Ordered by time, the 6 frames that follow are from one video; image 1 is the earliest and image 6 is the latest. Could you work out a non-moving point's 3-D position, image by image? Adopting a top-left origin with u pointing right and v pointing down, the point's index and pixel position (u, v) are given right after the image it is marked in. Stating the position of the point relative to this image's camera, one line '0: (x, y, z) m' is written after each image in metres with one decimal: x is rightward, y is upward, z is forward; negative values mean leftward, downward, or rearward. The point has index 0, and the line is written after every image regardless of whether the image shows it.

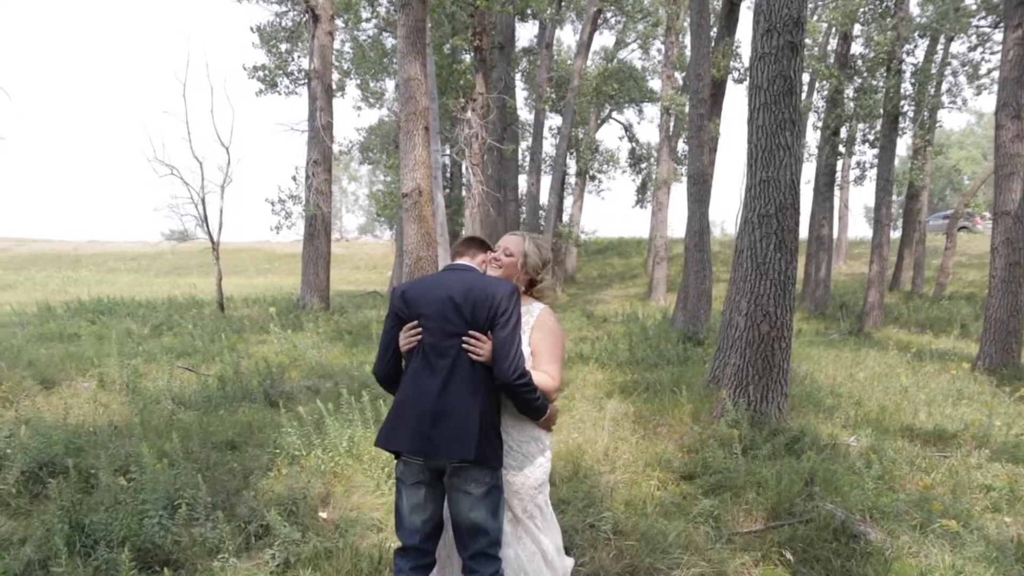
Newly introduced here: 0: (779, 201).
0: (+2.8, +0.9, +7.9) m
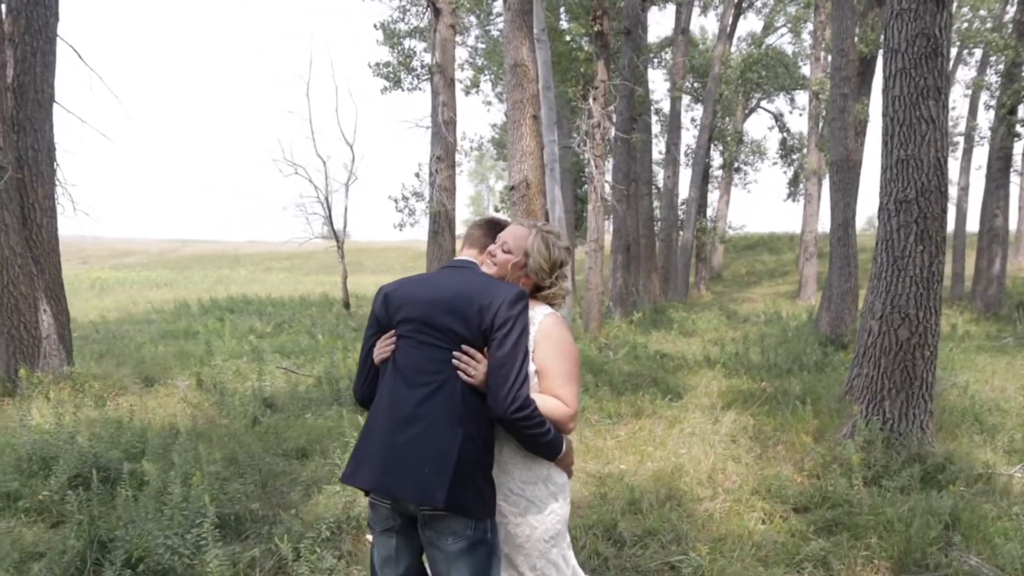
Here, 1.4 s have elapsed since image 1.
0: (+3.6, +0.9, +6.7) m
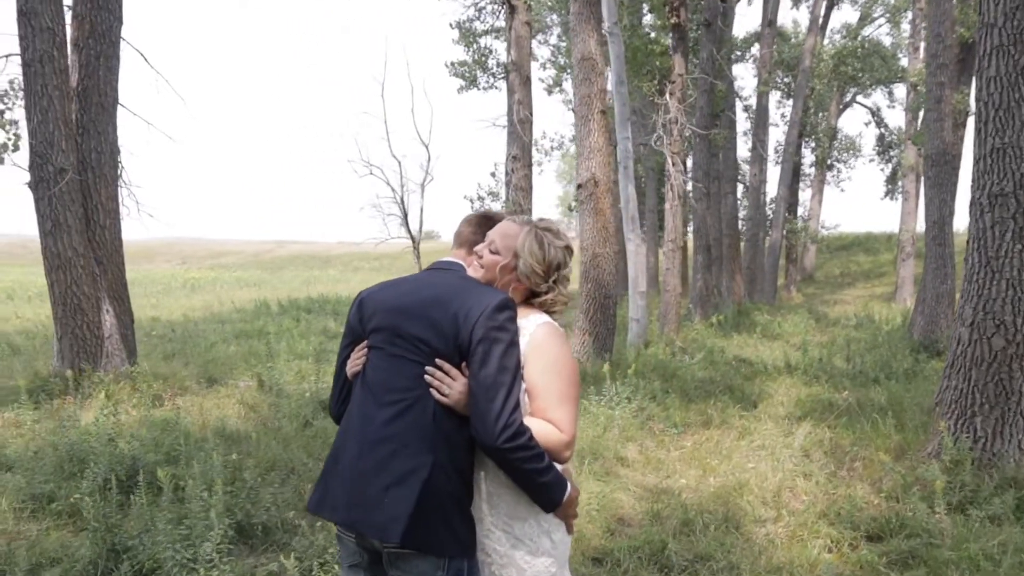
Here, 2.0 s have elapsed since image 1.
0: (+4.0, +0.9, +6.0) m
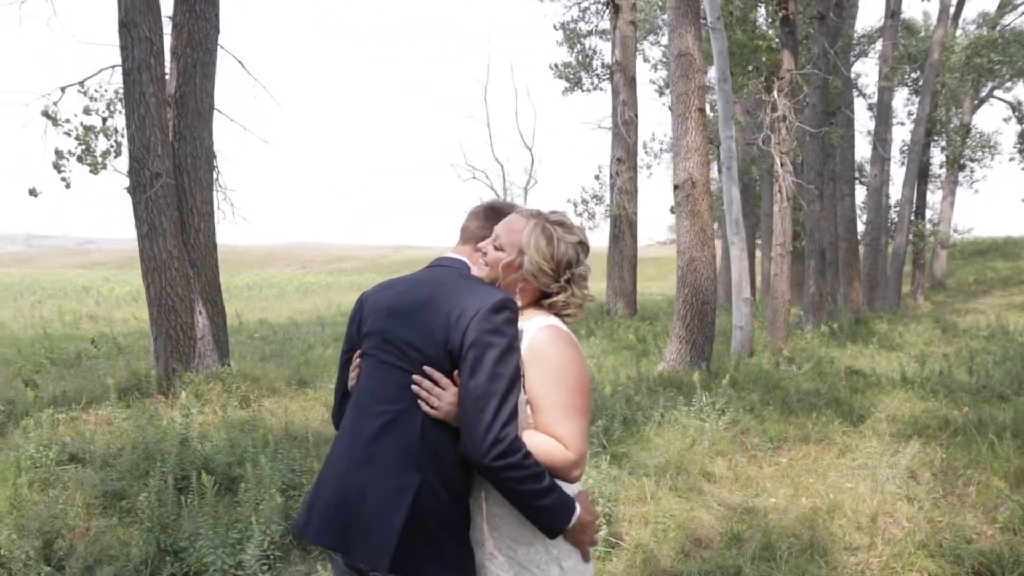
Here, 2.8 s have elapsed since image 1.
0: (+4.5, +0.8, +5.2) m
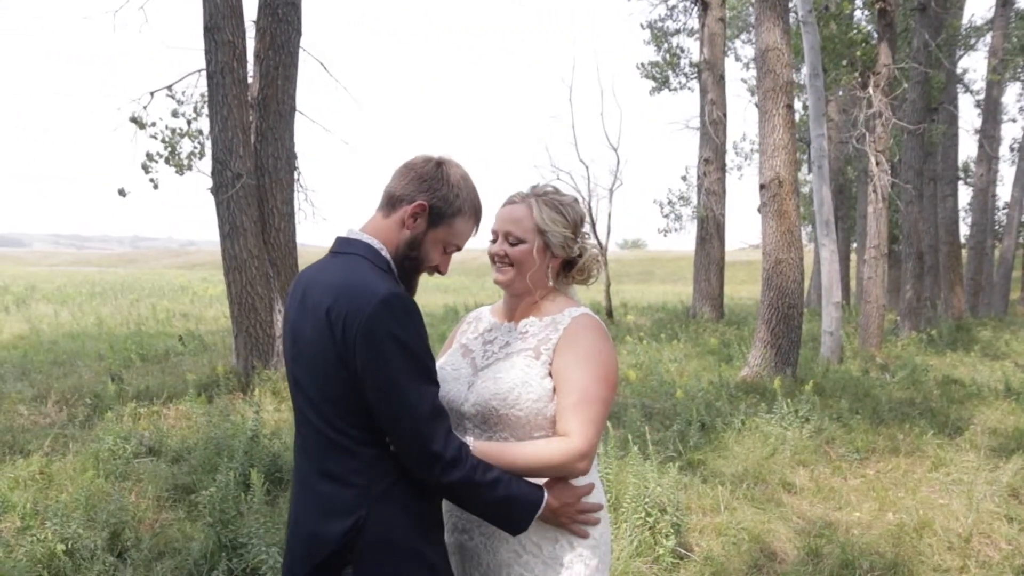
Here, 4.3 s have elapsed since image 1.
0: (+4.9, +0.8, +4.5) m
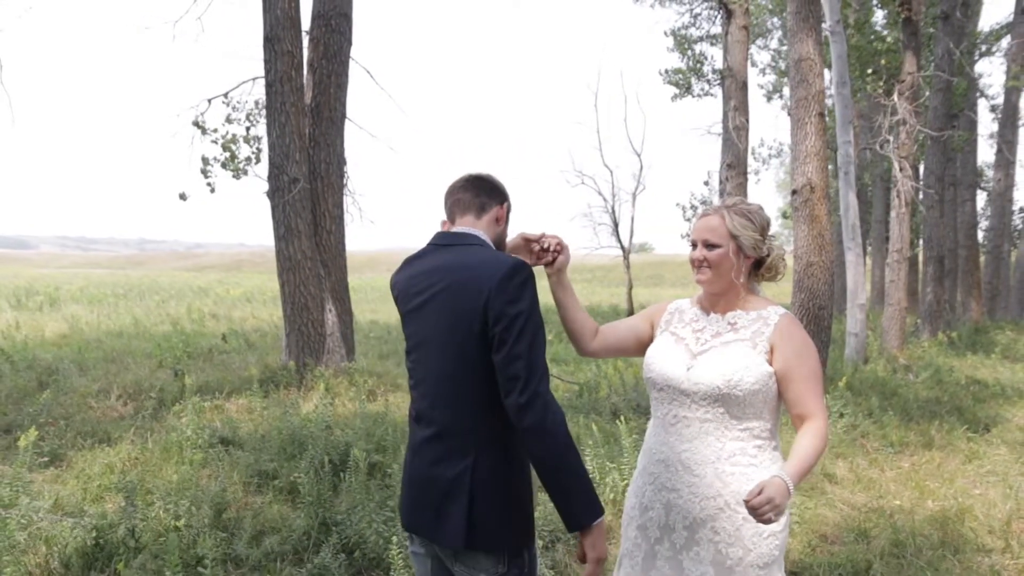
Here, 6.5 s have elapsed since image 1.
0: (+5.3, +0.8, +4.8) m
